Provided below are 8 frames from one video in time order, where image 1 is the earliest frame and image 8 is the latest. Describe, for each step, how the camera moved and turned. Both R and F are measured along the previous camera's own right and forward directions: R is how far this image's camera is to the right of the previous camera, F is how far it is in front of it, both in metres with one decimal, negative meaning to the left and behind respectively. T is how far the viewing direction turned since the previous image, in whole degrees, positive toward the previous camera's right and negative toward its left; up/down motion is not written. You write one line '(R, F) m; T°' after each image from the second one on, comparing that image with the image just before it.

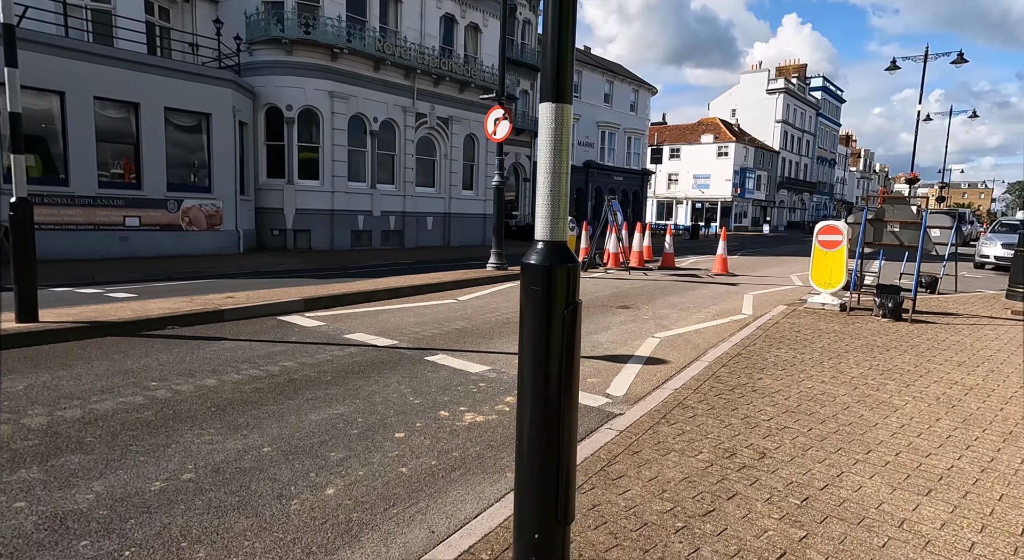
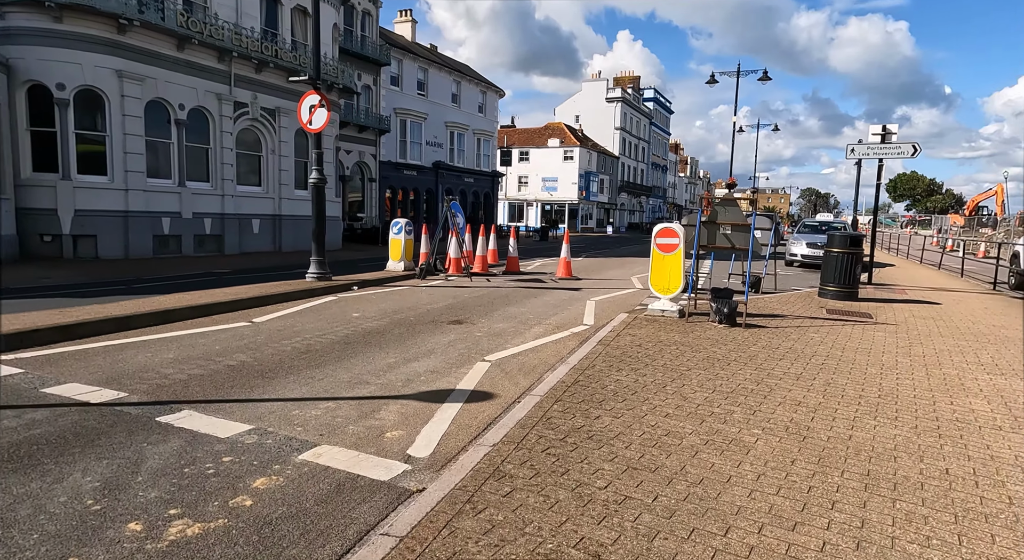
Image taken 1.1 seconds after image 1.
(+0.4, +0.8) m; +13°
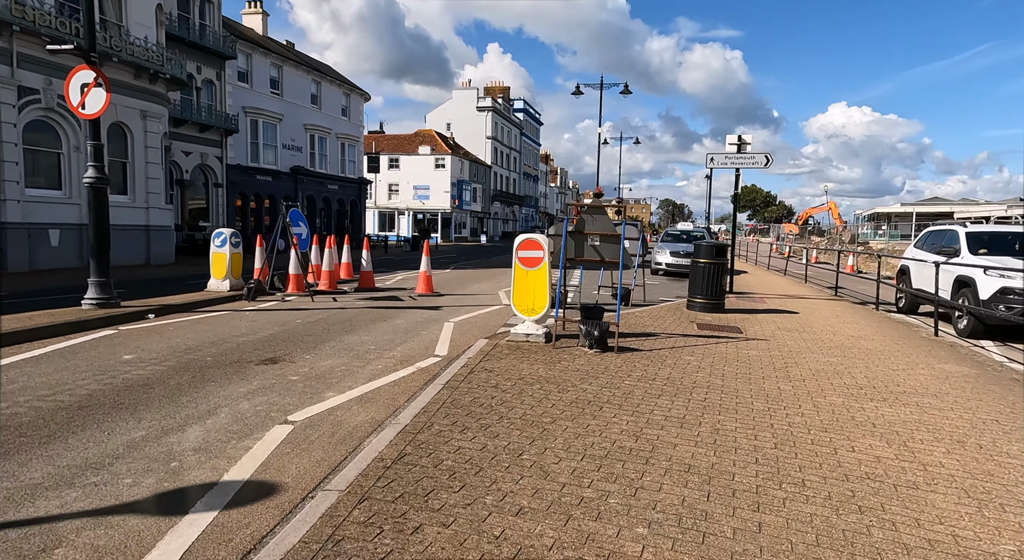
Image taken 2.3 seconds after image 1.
(+0.4, +1.0) m; +11°
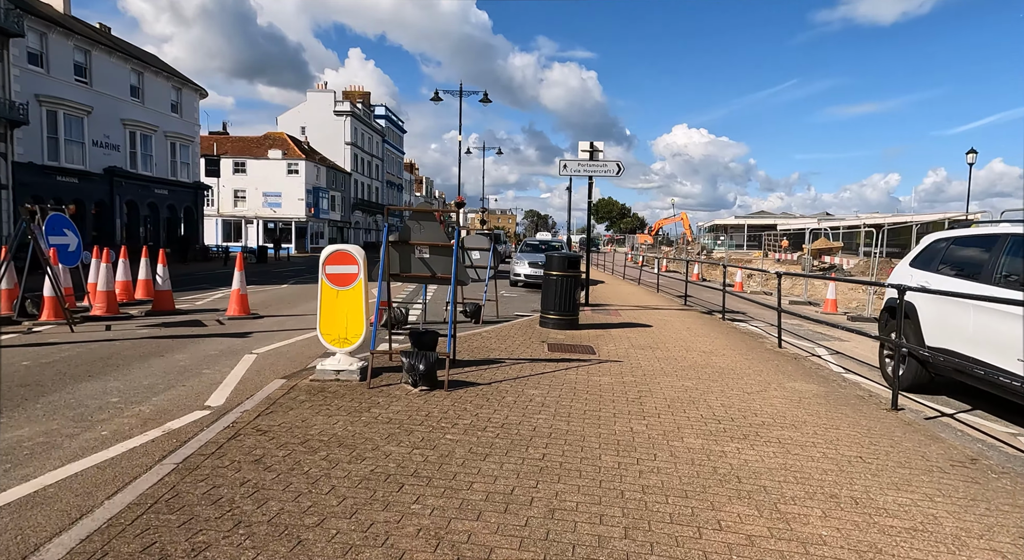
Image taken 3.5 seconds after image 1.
(+0.5, +1.0) m; +12°
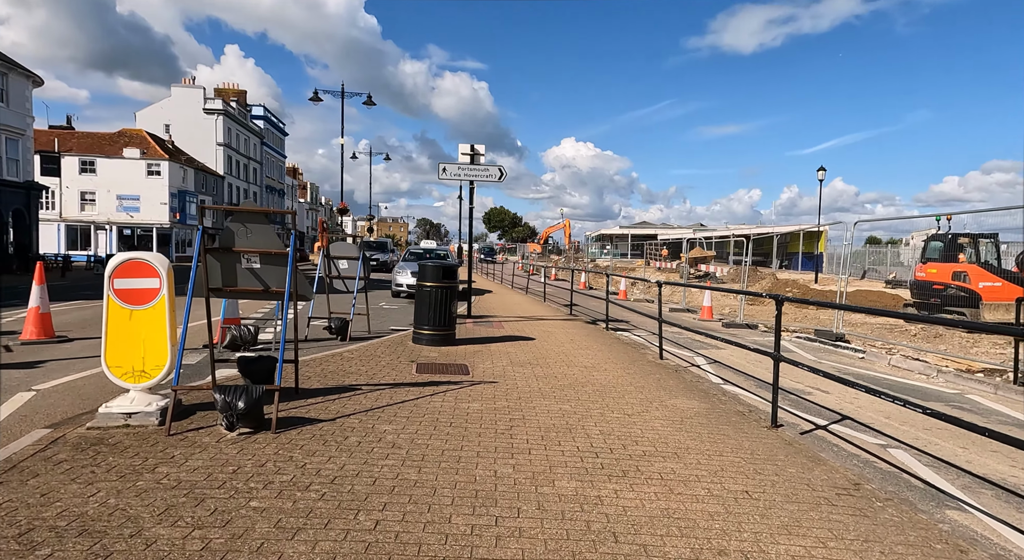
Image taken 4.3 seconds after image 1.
(+0.3, +0.7) m; +10°
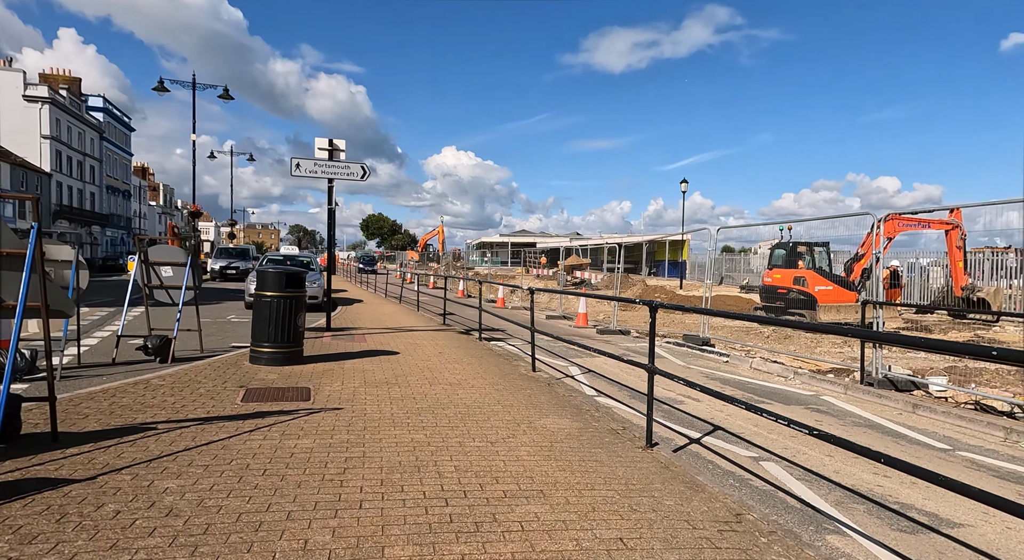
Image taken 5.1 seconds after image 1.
(+0.3, +0.8) m; +11°
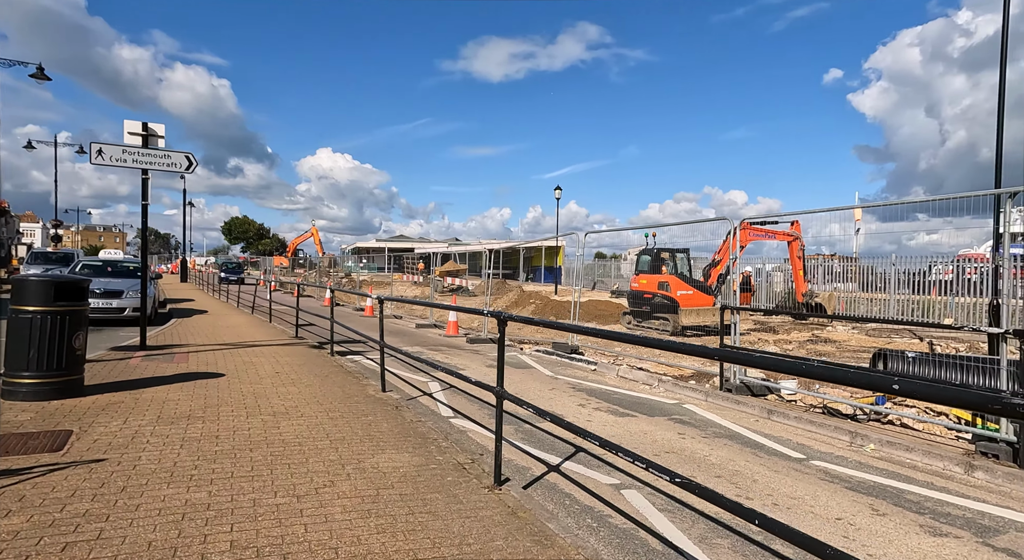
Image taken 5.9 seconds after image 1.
(+0.4, +0.9) m; +11°
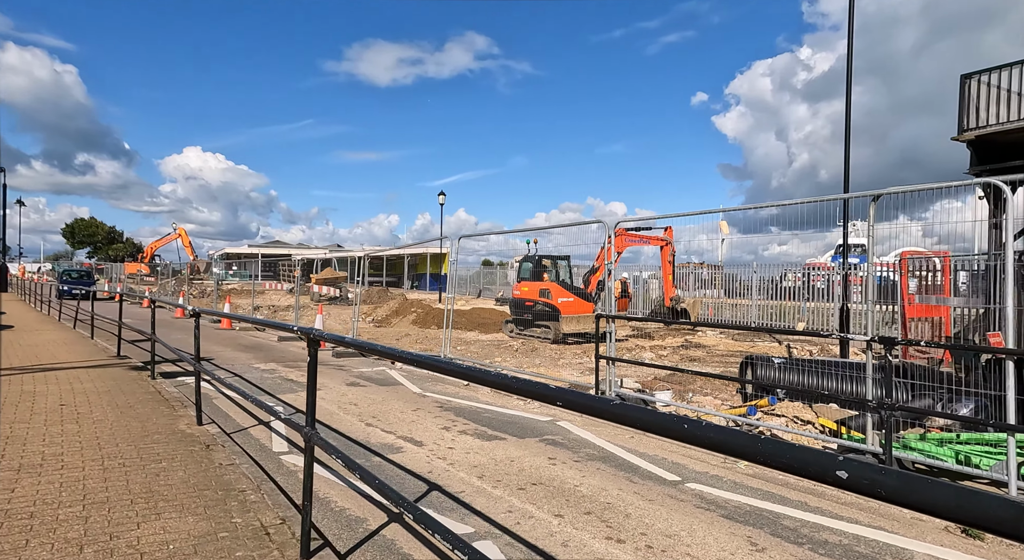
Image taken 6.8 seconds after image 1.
(+0.5, +1.0) m; +10°
